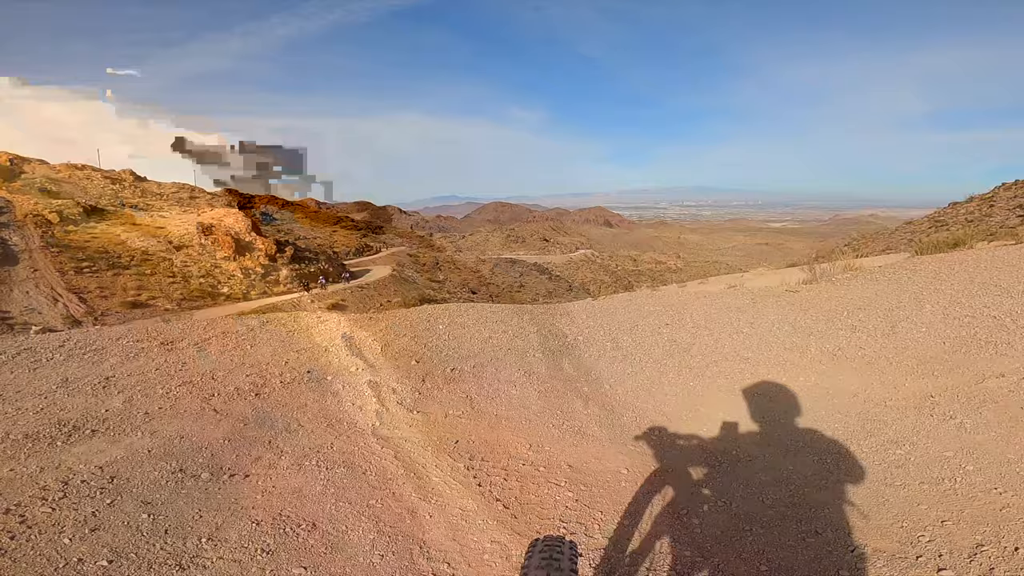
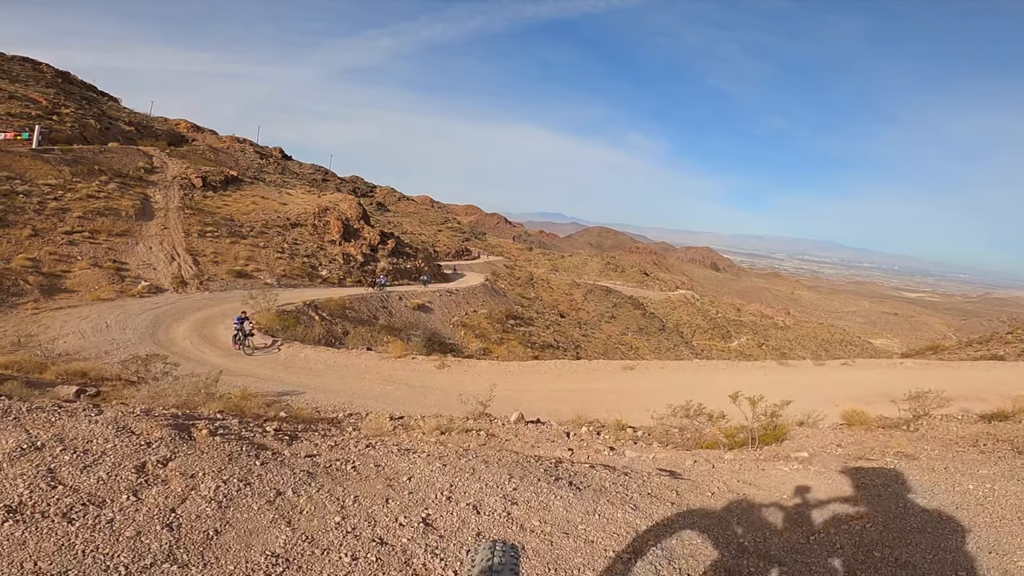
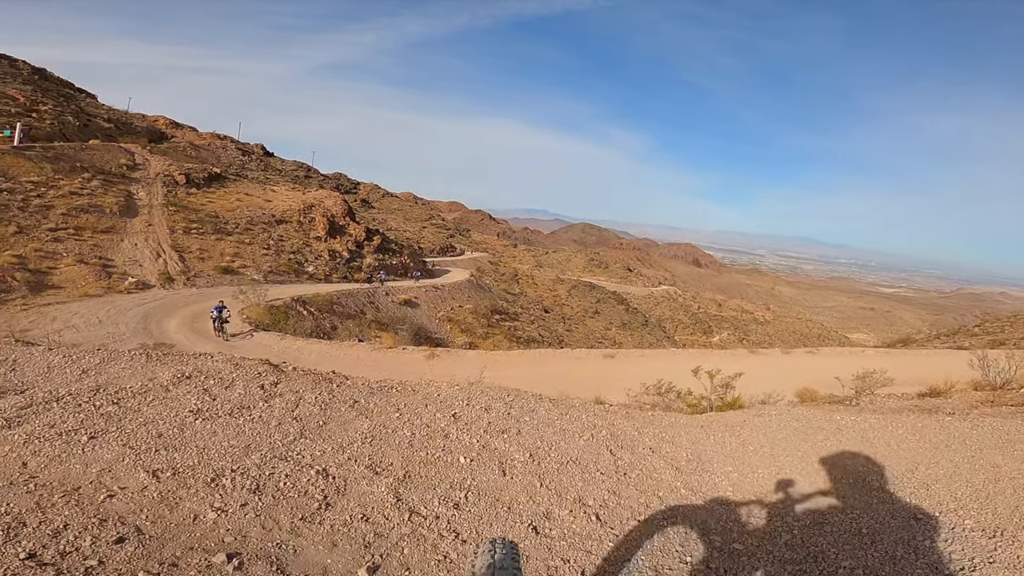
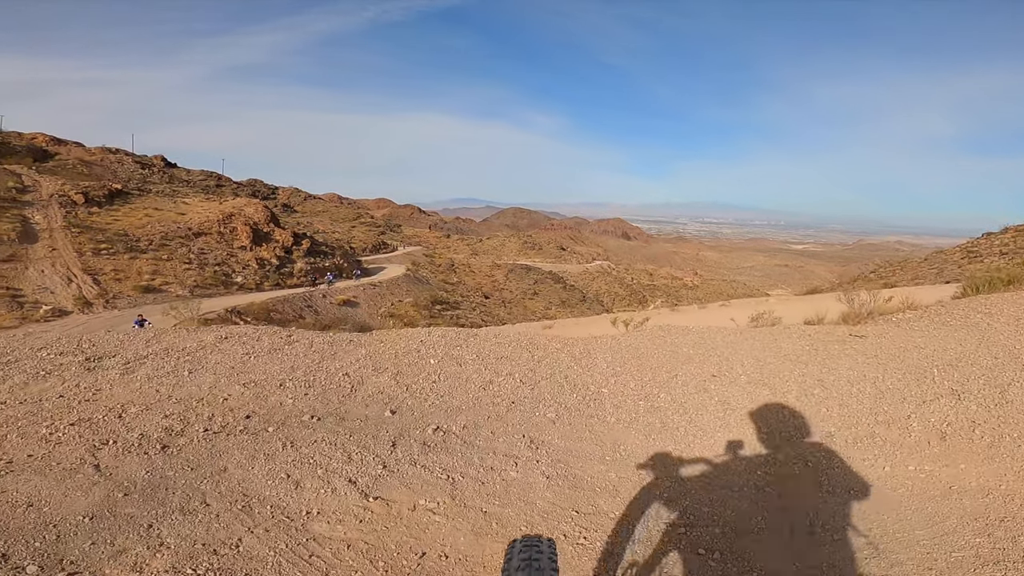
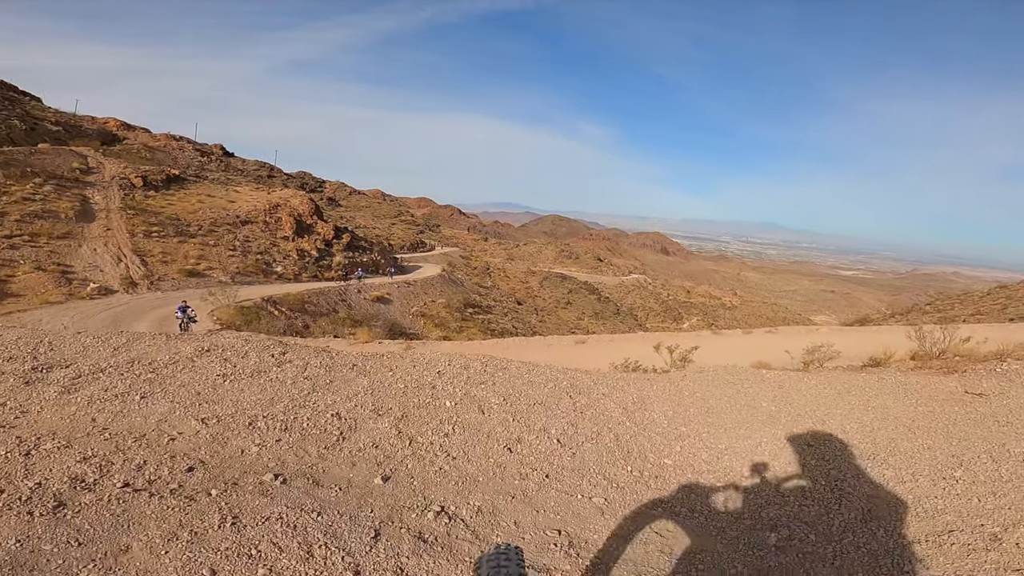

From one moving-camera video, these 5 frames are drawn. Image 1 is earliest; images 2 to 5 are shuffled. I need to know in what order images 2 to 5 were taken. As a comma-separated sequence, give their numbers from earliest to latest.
4, 5, 3, 2
